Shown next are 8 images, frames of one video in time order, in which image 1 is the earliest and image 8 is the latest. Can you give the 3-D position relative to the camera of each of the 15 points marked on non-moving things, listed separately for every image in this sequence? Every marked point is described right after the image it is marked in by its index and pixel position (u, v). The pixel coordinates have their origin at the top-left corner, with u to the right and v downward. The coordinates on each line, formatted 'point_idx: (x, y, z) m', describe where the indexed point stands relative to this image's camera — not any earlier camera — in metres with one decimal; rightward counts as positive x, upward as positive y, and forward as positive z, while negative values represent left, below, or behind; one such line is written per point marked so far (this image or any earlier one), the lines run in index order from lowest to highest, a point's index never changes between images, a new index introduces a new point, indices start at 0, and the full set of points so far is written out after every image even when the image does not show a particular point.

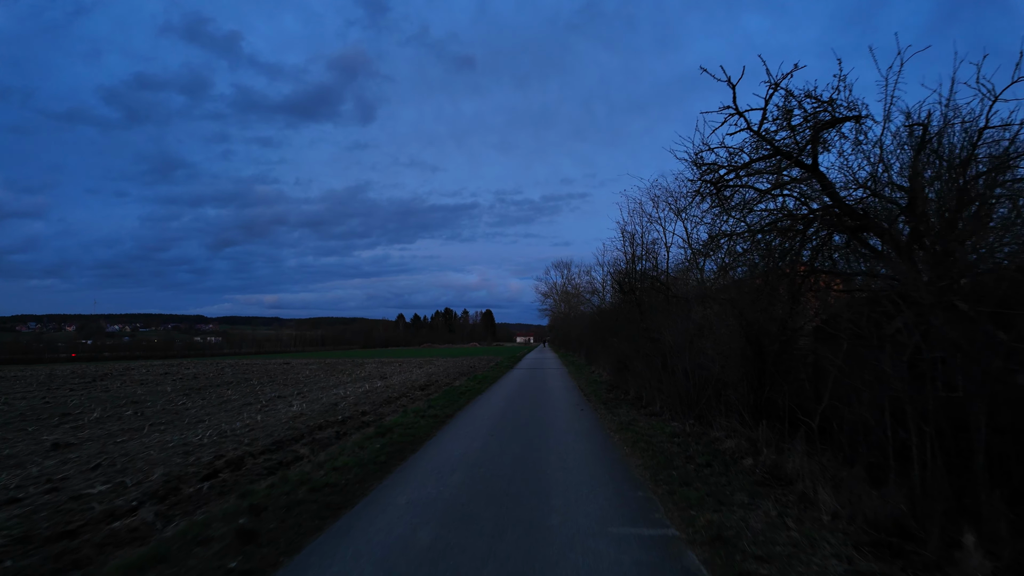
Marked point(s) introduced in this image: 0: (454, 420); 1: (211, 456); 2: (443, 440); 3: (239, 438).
0: (-1.0, -2.4, +10.8) m
1: (-4.1, -2.3, +8.0) m
2: (-1.0, -2.2, +8.6) m
3: (-4.5, -2.5, +9.7) m
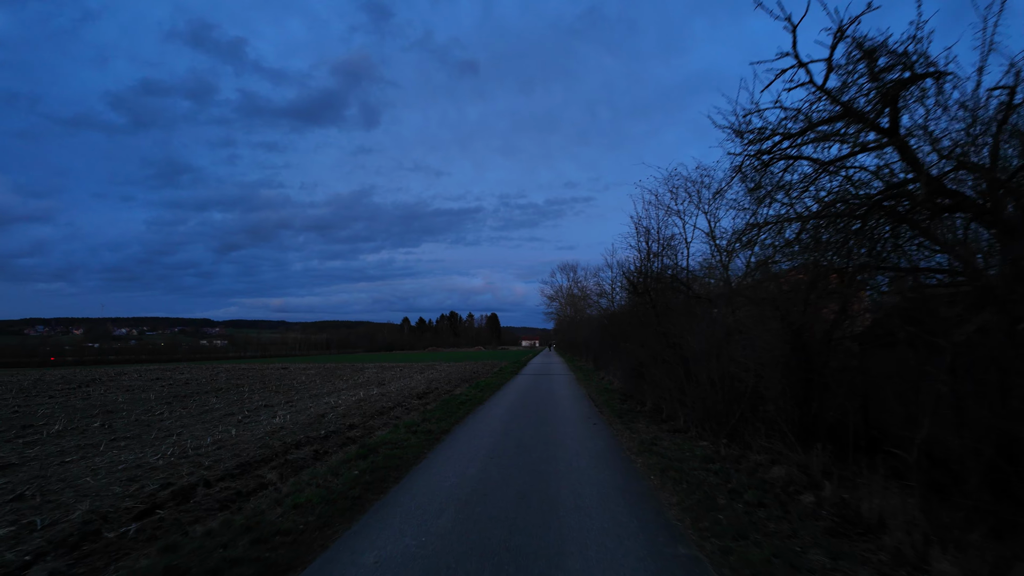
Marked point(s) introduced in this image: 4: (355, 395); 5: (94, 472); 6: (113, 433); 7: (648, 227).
0: (-1.0, -2.4, +9.5) m
1: (-4.1, -2.2, +6.7) m
2: (-0.9, -2.2, +7.3) m
3: (-4.4, -2.4, +8.4) m
4: (-5.2, -3.5, +19.4) m
5: (-5.4, -2.4, +7.6) m
6: (-7.9, -2.9, +11.7) m
7: (+3.1, +1.4, +13.6) m
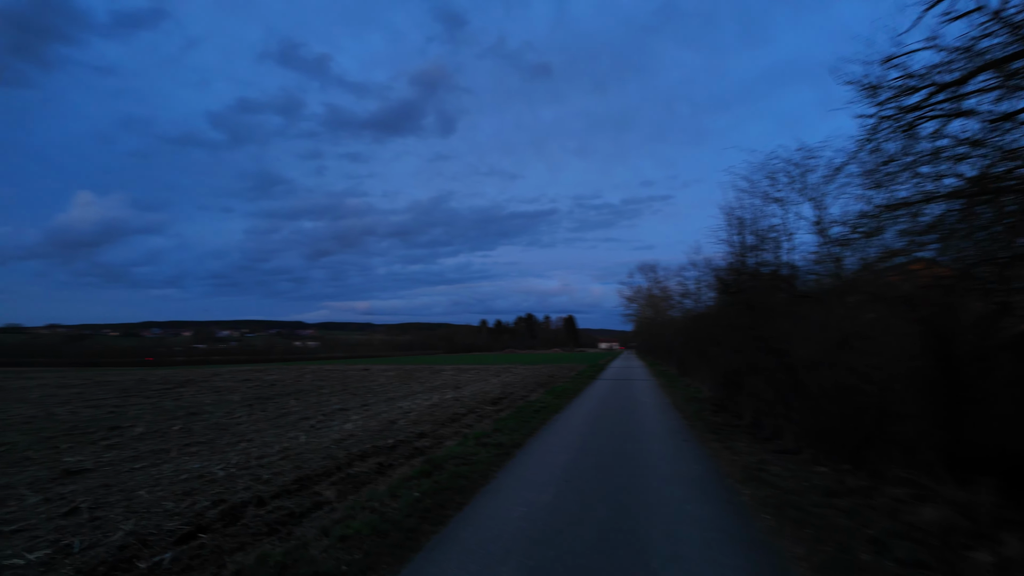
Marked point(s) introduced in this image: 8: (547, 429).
0: (+0.2, -2.4, +8.6) m
1: (-3.2, -2.3, +6.3) m
2: (-0.1, -2.2, +6.4) m
3: (-3.4, -2.5, +8.0) m
4: (-2.7, -3.6, +19.1) m
5: (-4.5, -2.5, +7.4) m
6: (-6.4, -3.0, +11.8) m
7: (+4.7, +1.4, +12.2) m
8: (+0.7, -2.7, +11.0) m
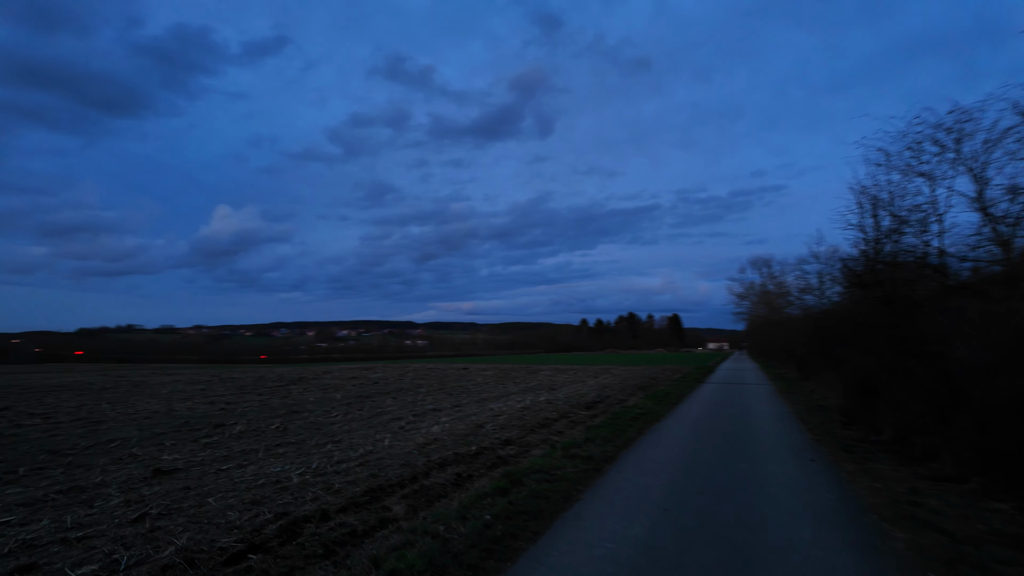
0: (+1.3, -2.3, +7.6) m
1: (-2.4, -2.3, +6.0) m
2: (+0.7, -2.1, +5.5) m
3: (-2.3, -2.4, +7.7) m
4: (+0.3, -3.5, +18.4) m
5: (-3.5, -2.5, +7.2) m
6: (-4.6, -3.0, +11.9) m
7: (+6.4, +1.6, +10.4) m
8: (+2.2, -2.6, +9.9) m
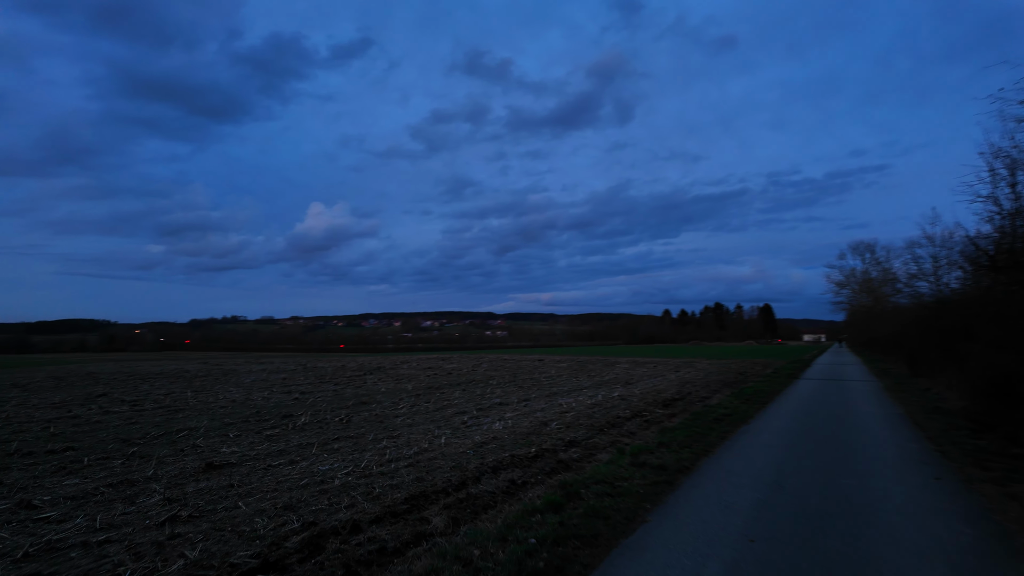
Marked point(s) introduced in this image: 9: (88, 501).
0: (+2.0, -2.2, +6.6) m
1: (-1.9, -2.1, +5.4) m
2: (+1.1, -2.0, +4.6) m
3: (-1.5, -2.3, +7.1) m
4: (+2.4, -3.2, +17.4) m
5: (-2.8, -2.3, +6.8) m
6: (-3.3, -2.8, +11.6) m
7: (+7.3, +1.8, +8.6) m
8: (+3.2, -2.4, +8.8) m
9: (-4.7, -2.4, +6.5) m
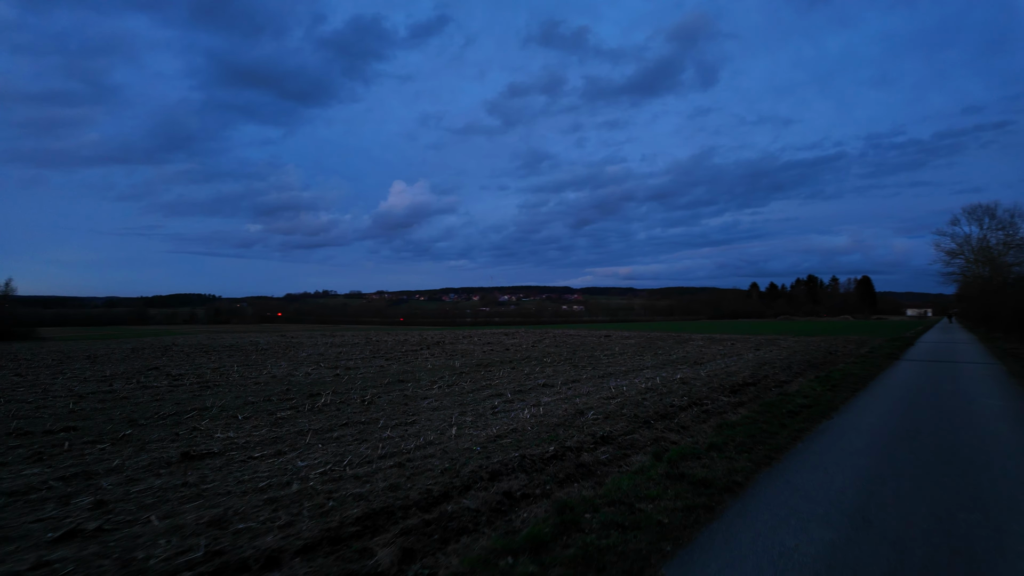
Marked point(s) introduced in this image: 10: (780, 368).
0: (+1.9, -1.8, +4.9) m
1: (-2.2, -1.9, +4.3) m
2: (+0.8, -1.8, +3.0) m
3: (-1.6, -2.0, +5.9) m
4: (+3.8, -2.4, +15.6) m
5: (-2.8, -2.0, +5.8) m
6: (-2.7, -2.2, +10.6) m
7: (+7.4, +2.3, +6.0) m
8: (+3.4, -1.9, +6.9) m
9: (-4.8, -2.0, +5.7) m
10: (+8.2, -2.4, +18.1) m
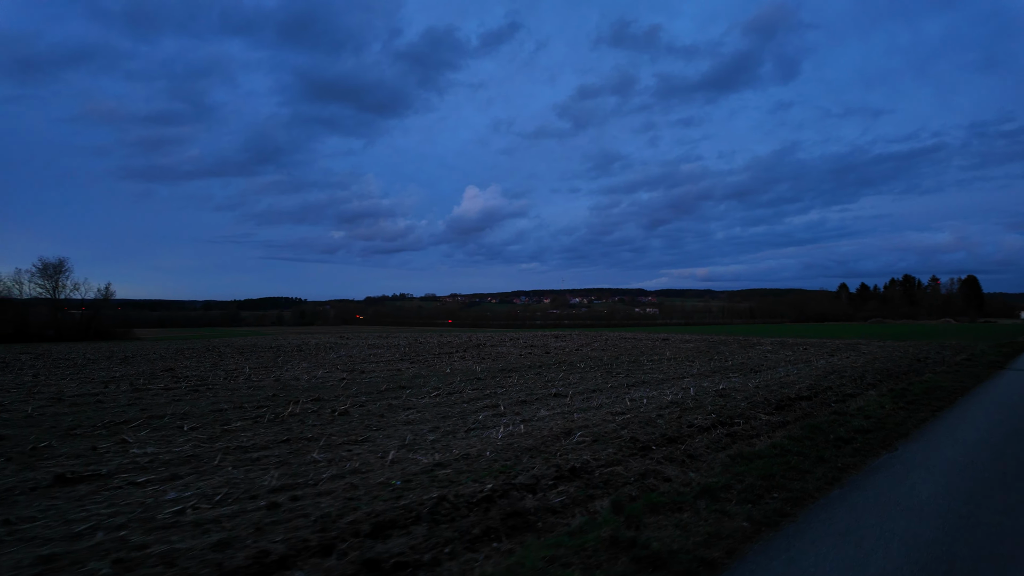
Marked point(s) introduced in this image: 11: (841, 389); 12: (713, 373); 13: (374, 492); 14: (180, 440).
0: (+0.9, -1.7, +3.1) m
1: (-3.2, -1.7, +2.9) m
2: (-0.4, -1.6, +1.3) m
3: (-2.4, -1.8, +4.4) m
4: (+4.1, -2.3, +13.5) m
5: (-3.7, -1.9, +4.4) m
6: (-3.0, -2.2, +9.2) m
7: (+6.5, +2.4, +3.5) m
8: (+2.6, -1.8, +4.8) m
9: (-5.6, -1.9, +4.6) m
10: (+8.8, -2.3, +15.4) m
11: (+7.4, -2.2, +13.2) m
12: (+6.1, -2.5, +18.0) m
13: (-1.2, -1.9, +5.4) m
14: (-4.6, -2.1, +8.3) m
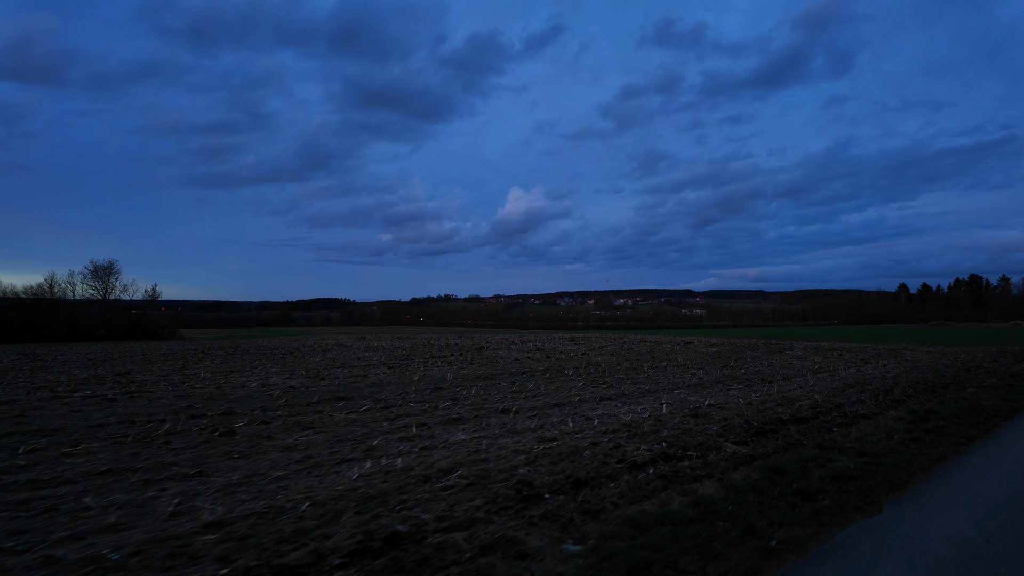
0: (-0.8, -1.6, +1.2) m
1: (-5.0, -1.7, +1.4) m
2: (-2.3, -1.5, -0.4) m
3: (-4.1, -1.8, +2.8) m
4: (+3.0, -2.2, +11.4) m
5: (-5.3, -1.8, +3.0) m
6: (-4.3, -2.1, +7.7) m
7: (+4.7, +2.5, +1.2) m
8: (+1.0, -1.7, +2.9) m
9: (-7.2, -1.9, +3.3) m
10: (+7.9, -2.3, +13.0) m
11: (+6.3, -2.2, +10.9) m
12: (+5.4, -2.5, +15.7) m
13: (-2.8, -1.8, +3.8) m
14: (-6.0, -2.1, +6.9) m
